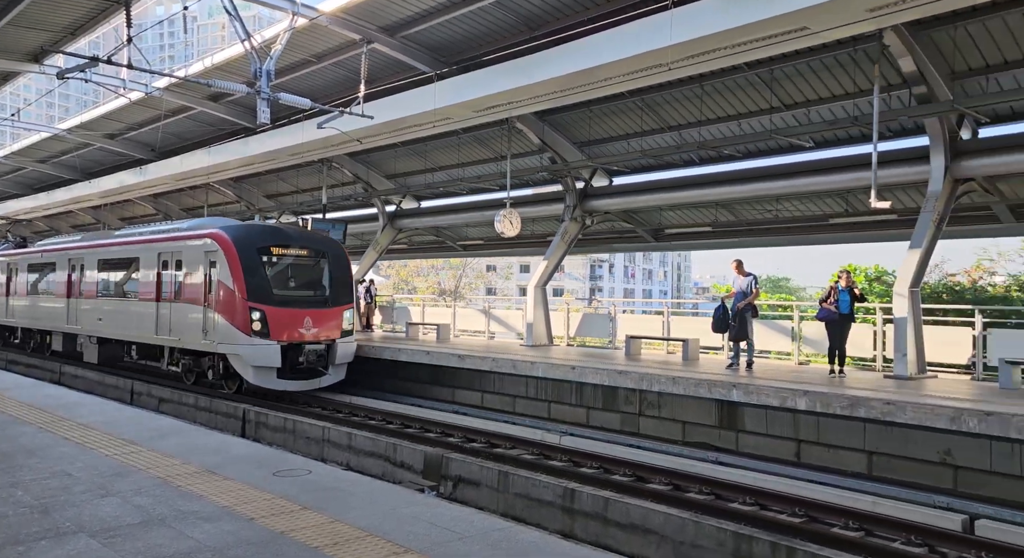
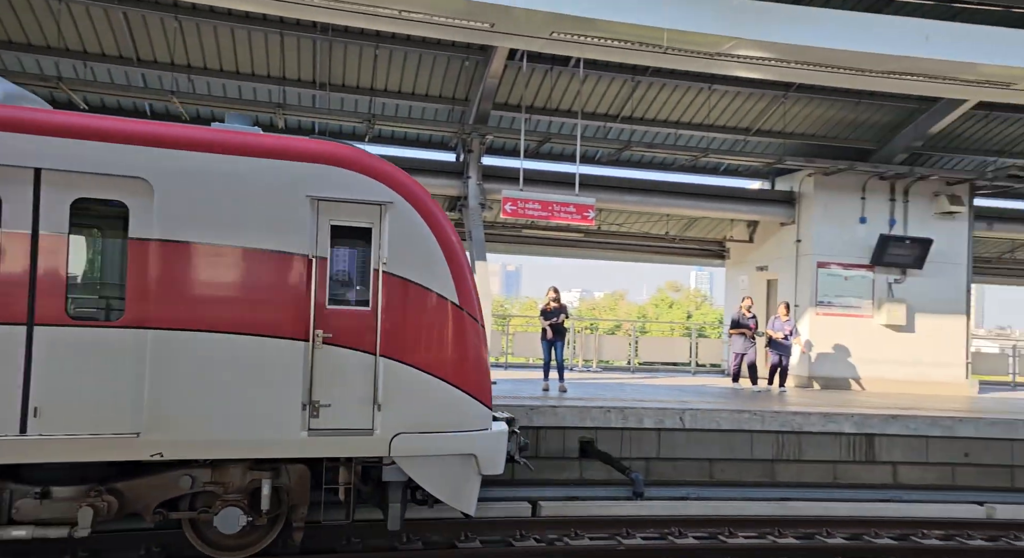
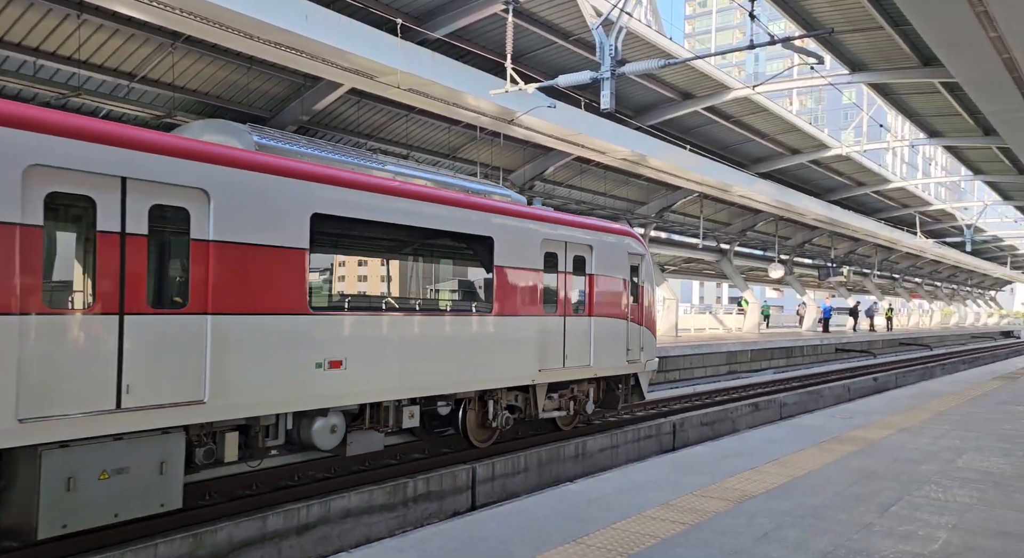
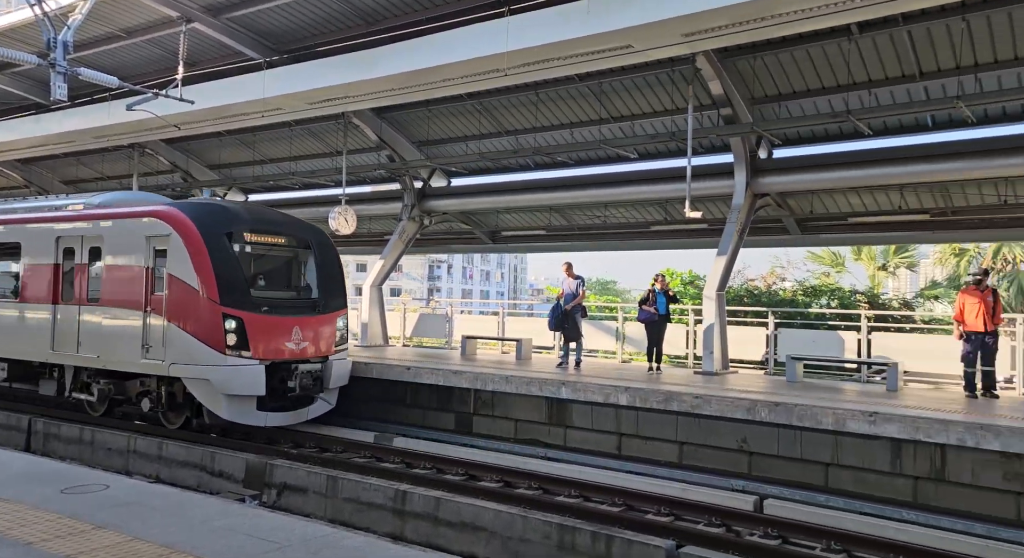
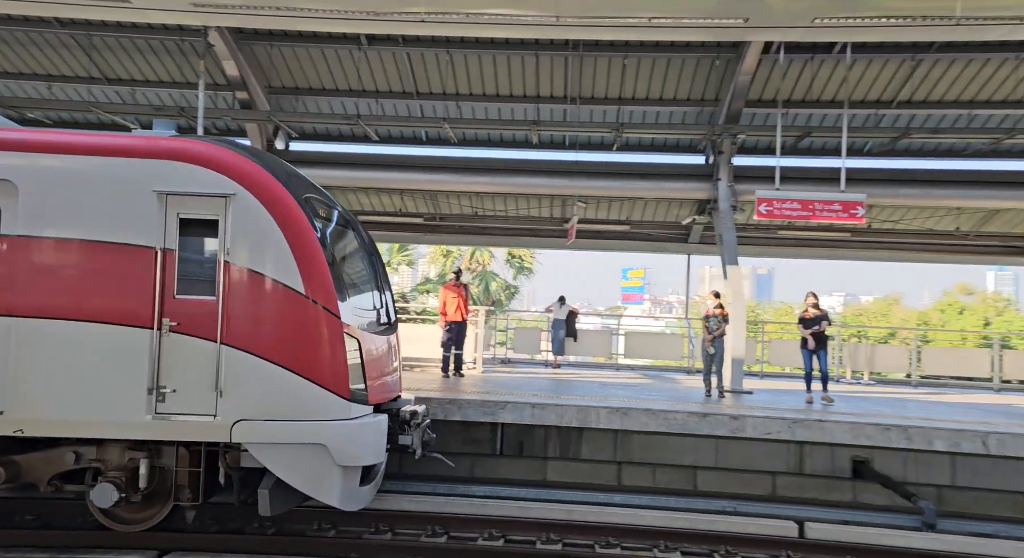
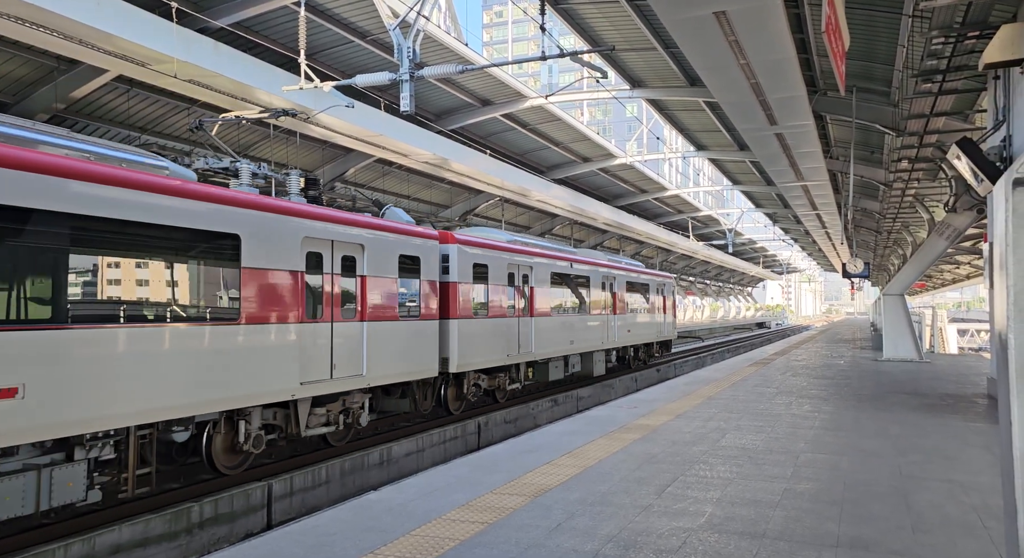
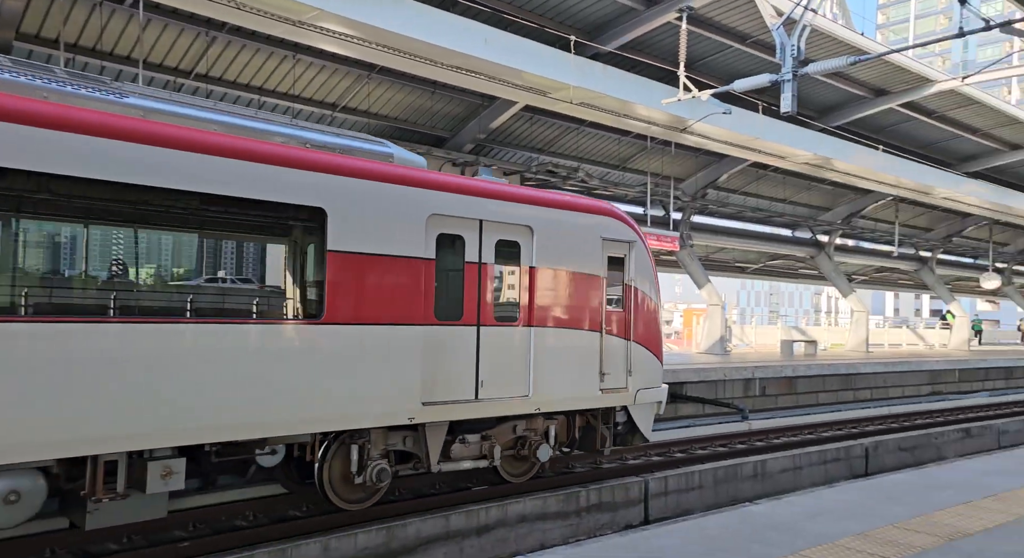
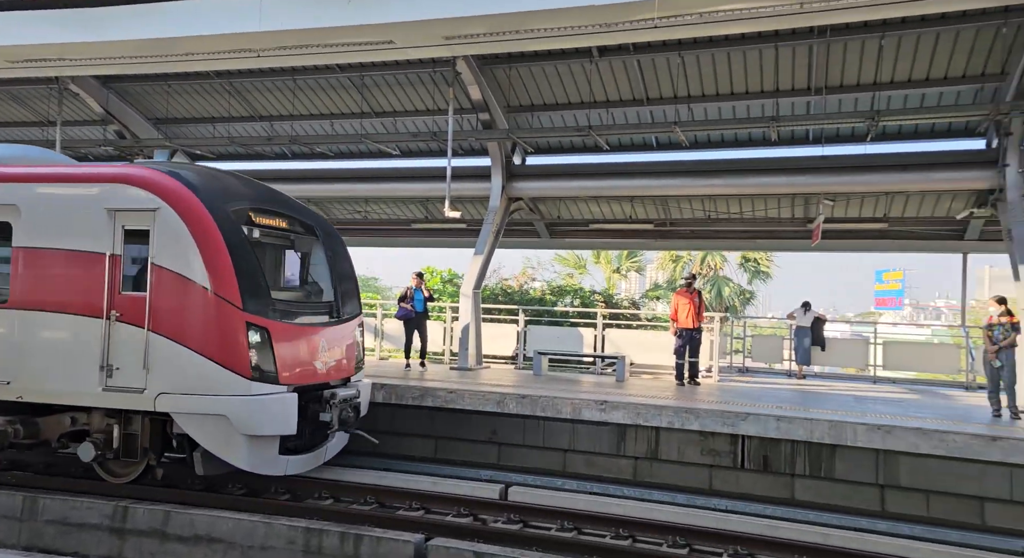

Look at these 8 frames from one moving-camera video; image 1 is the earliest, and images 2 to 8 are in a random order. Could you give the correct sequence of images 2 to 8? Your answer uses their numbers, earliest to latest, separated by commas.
4, 8, 5, 2, 7, 3, 6
